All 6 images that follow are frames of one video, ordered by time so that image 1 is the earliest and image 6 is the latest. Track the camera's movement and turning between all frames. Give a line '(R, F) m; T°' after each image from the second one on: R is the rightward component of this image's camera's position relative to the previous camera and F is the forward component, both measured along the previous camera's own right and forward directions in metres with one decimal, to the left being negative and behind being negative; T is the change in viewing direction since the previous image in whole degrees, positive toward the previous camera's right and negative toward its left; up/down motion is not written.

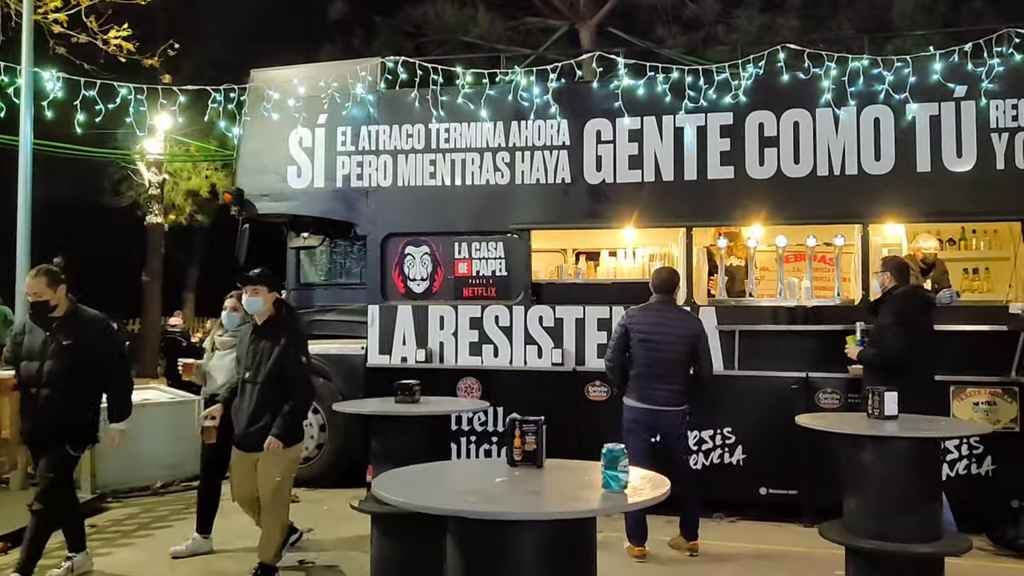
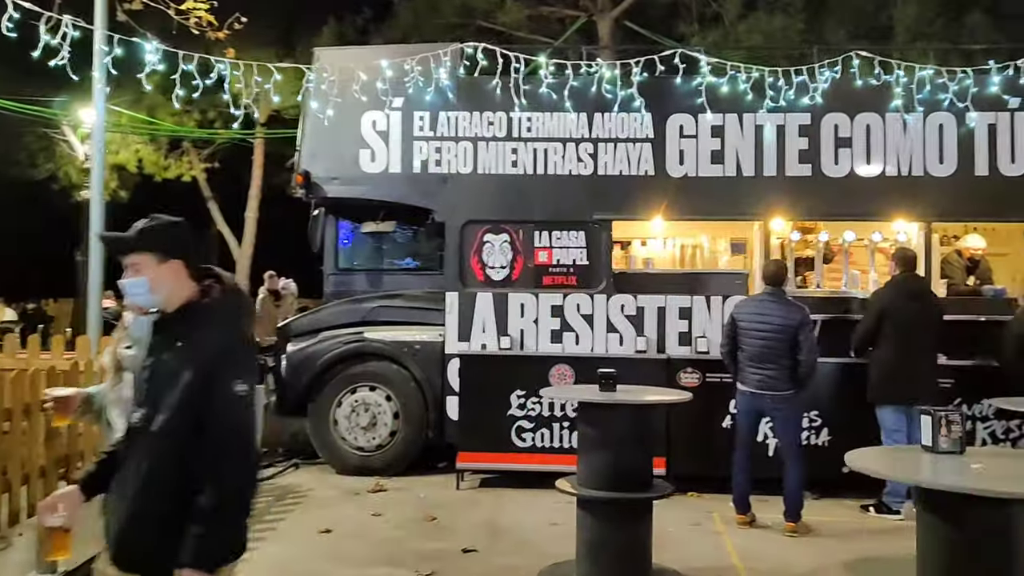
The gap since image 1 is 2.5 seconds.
(-1.8, 0.0) m; +9°
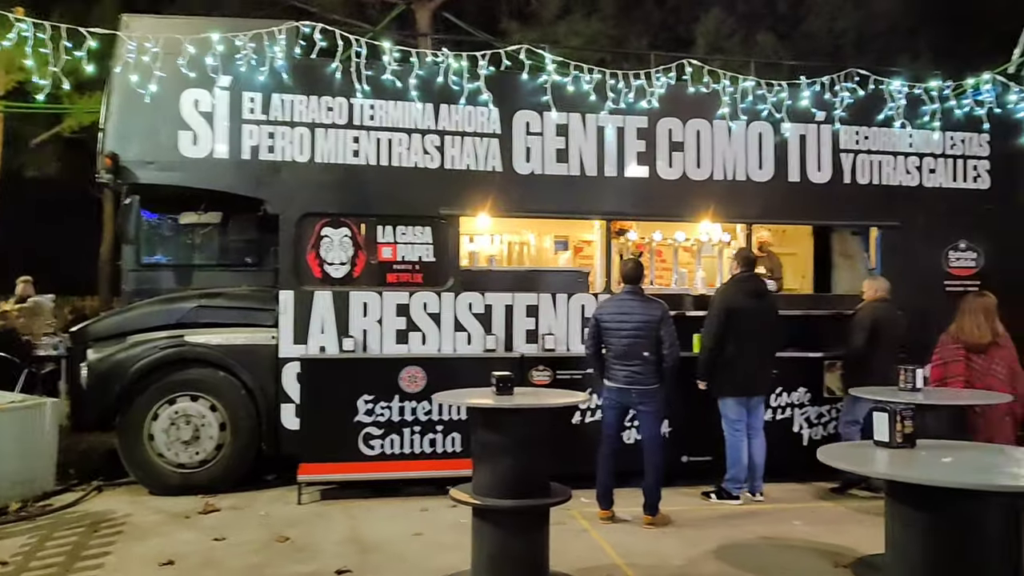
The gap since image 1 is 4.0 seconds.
(-0.7, +0.4) m; +16°
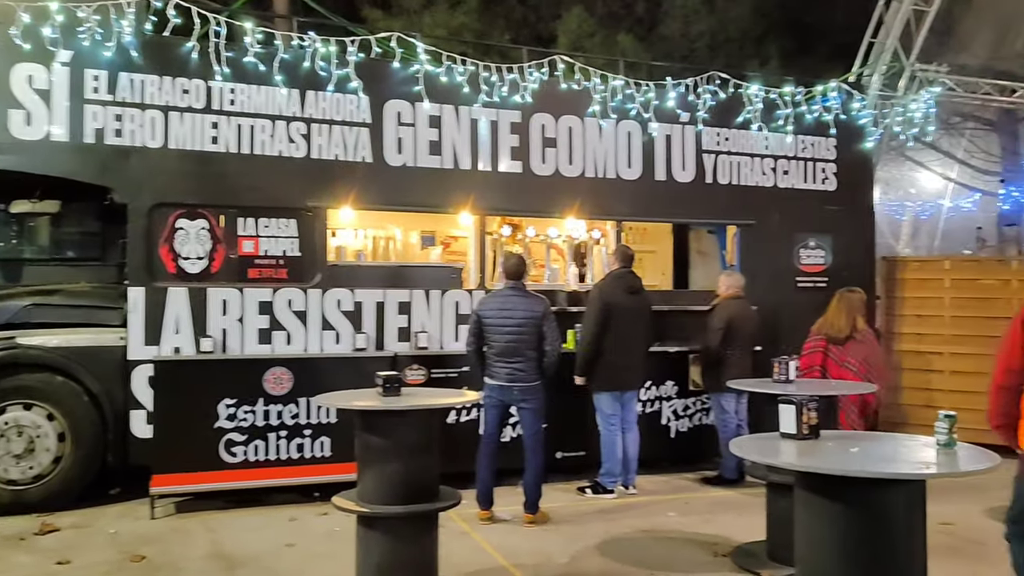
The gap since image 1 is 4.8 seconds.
(-0.2, +0.2) m; +10°
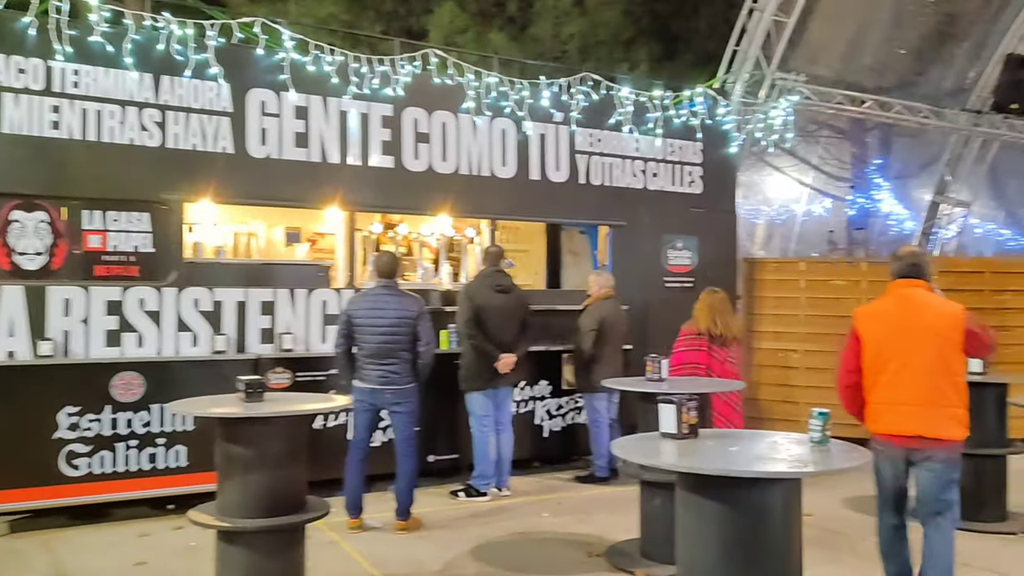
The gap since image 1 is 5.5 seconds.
(0.0, +0.1) m; +9°
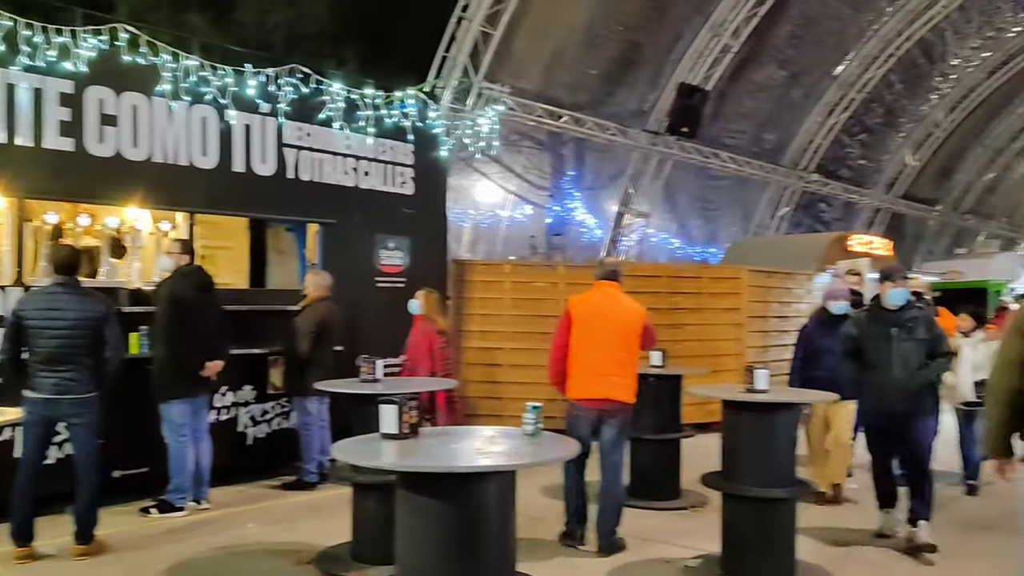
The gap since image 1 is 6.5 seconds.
(-0.1, +0.1) m; +19°
